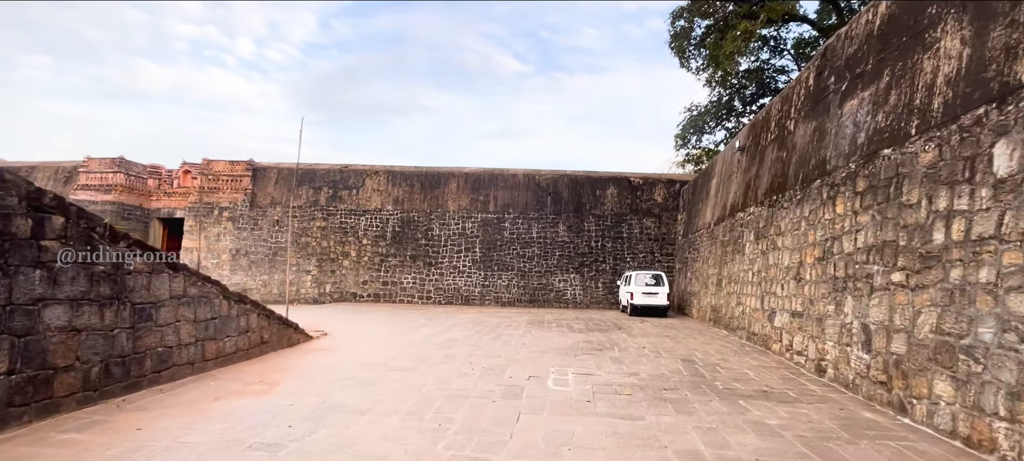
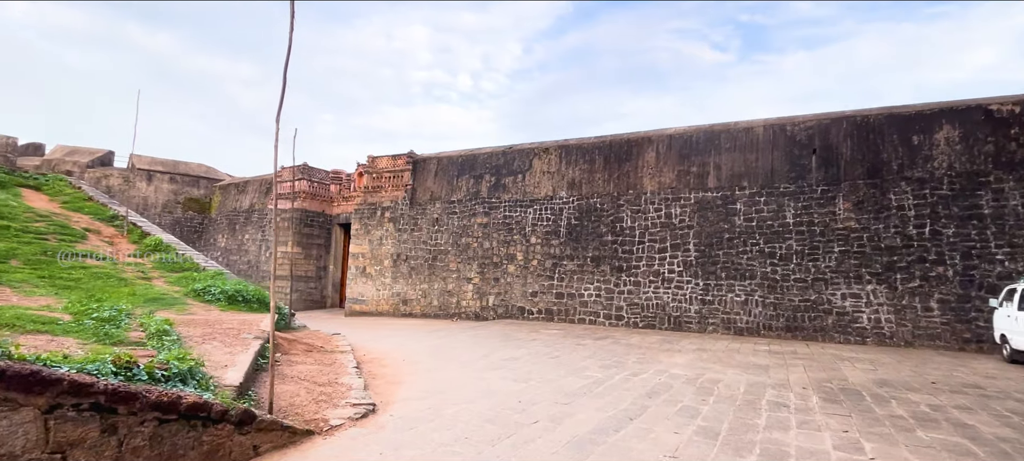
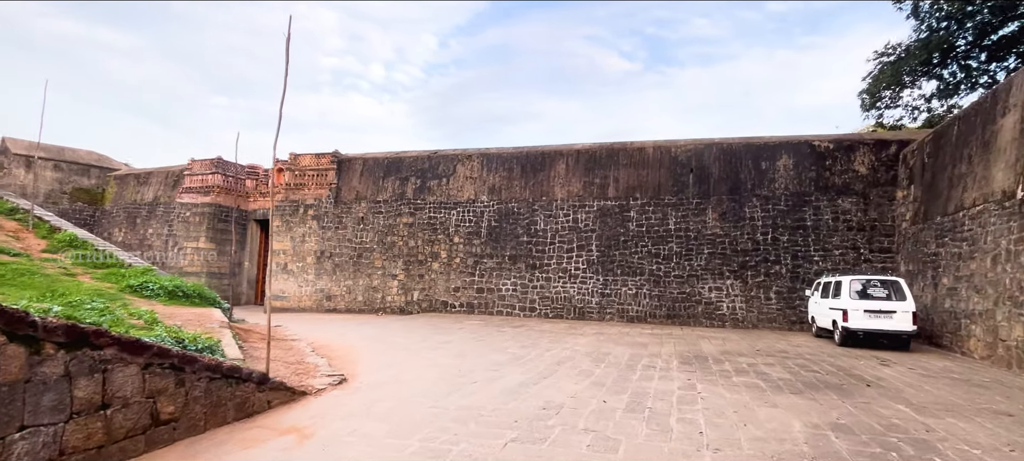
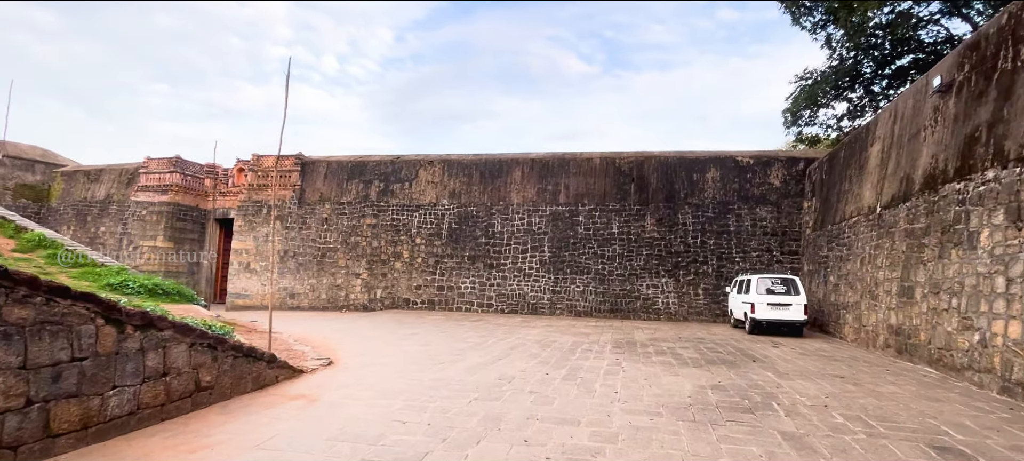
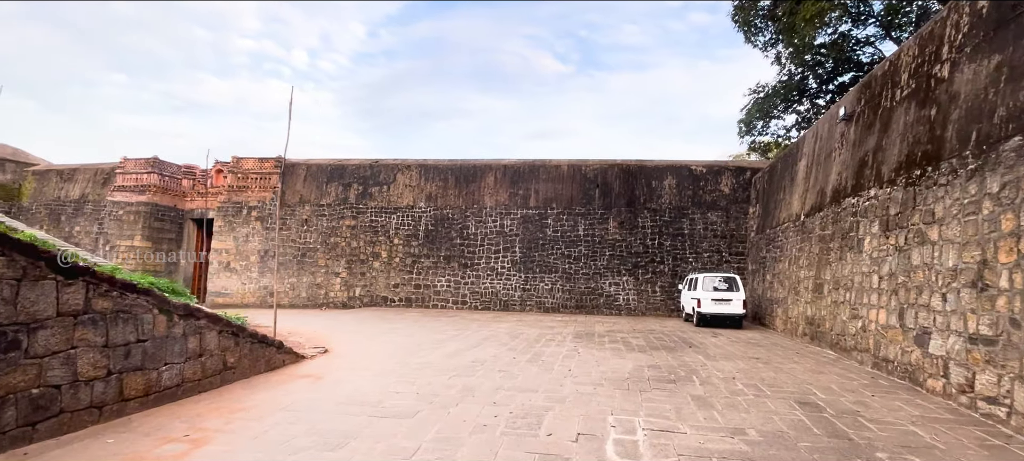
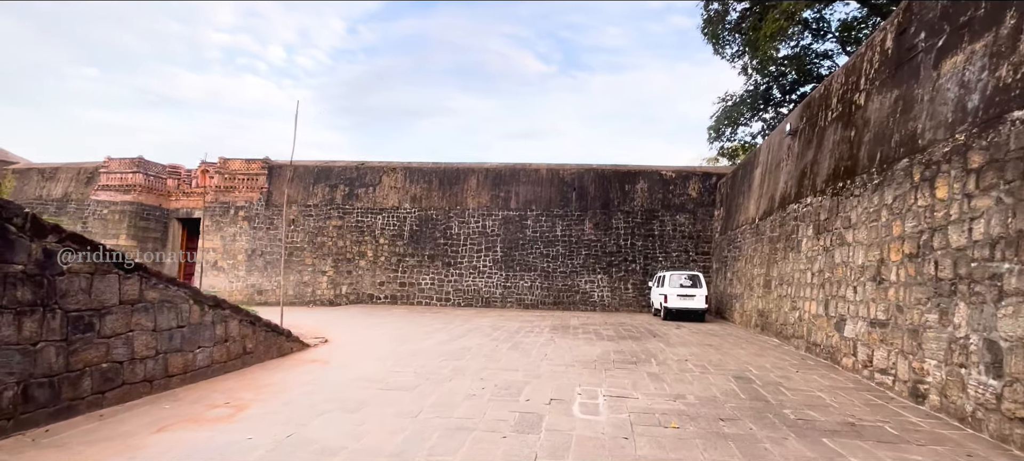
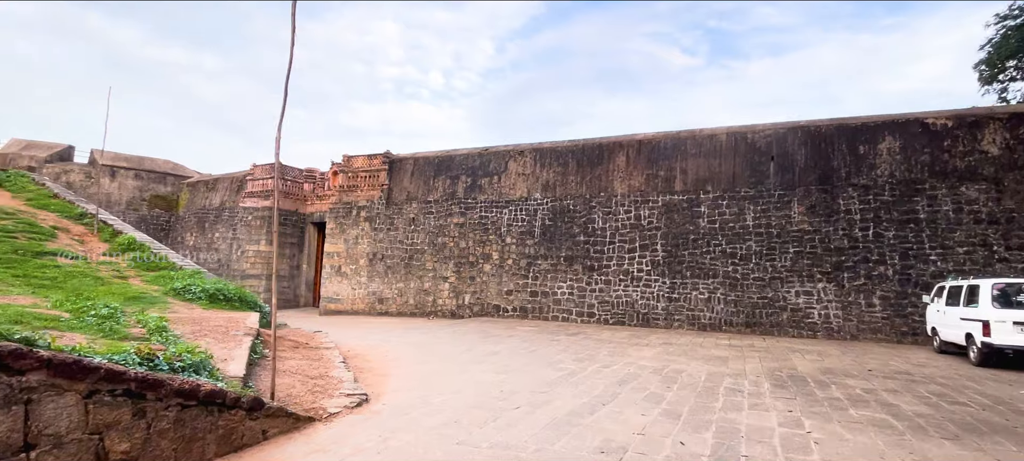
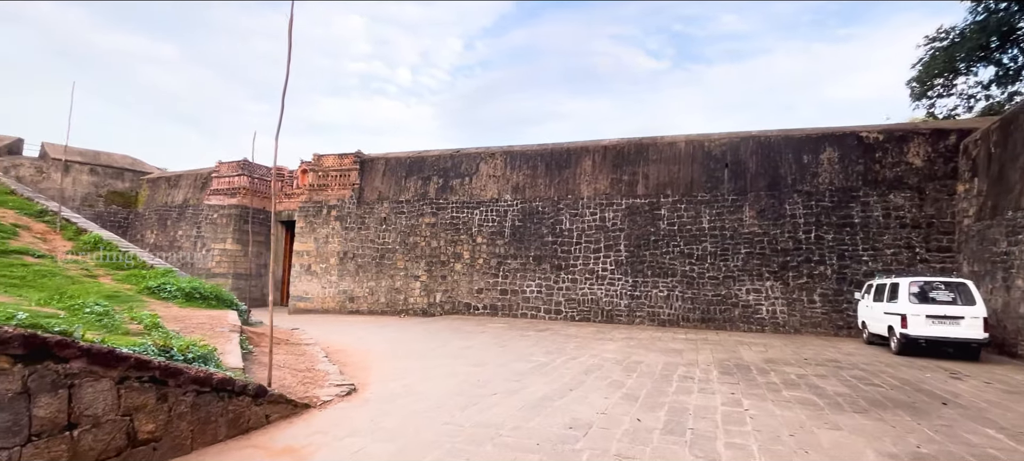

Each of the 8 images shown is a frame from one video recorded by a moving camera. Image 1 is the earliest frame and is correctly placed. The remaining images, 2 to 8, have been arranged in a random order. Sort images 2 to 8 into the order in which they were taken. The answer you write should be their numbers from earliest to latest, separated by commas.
6, 5, 4, 3, 8, 7, 2
